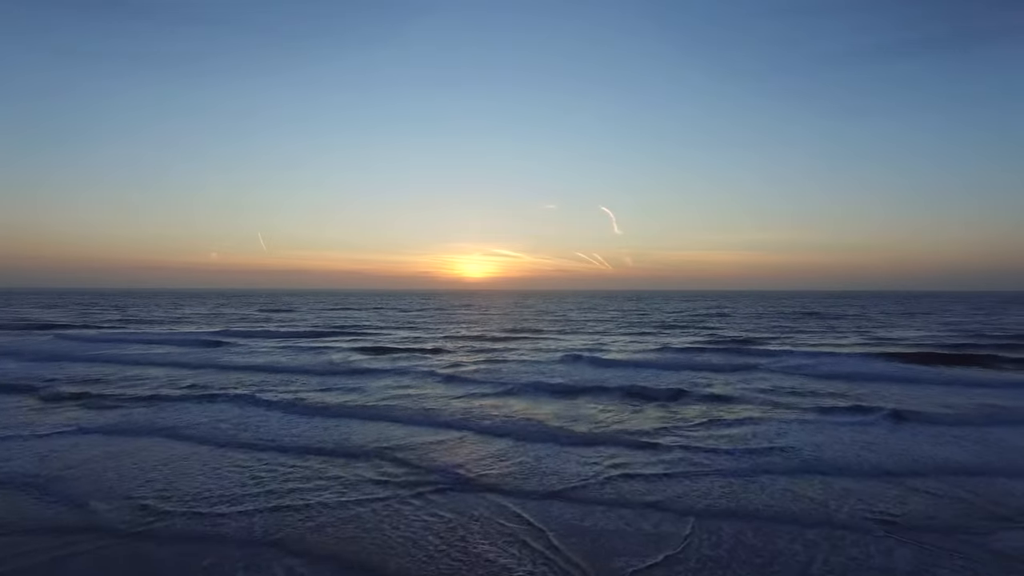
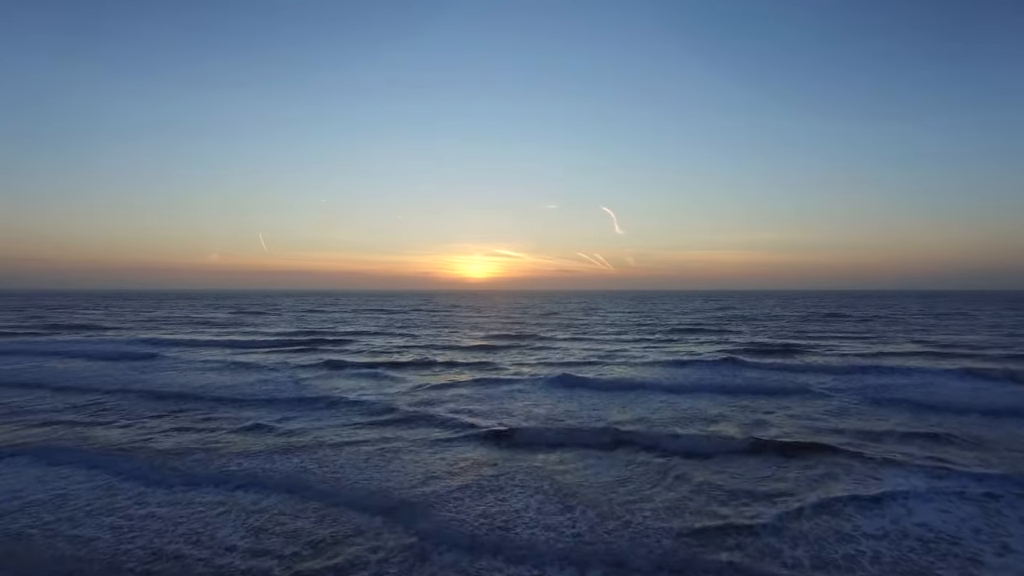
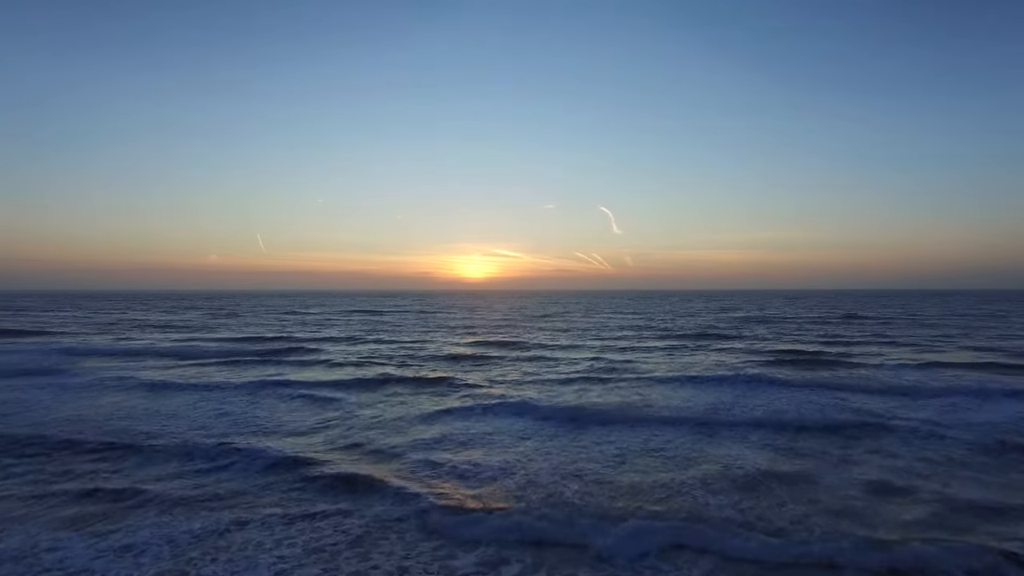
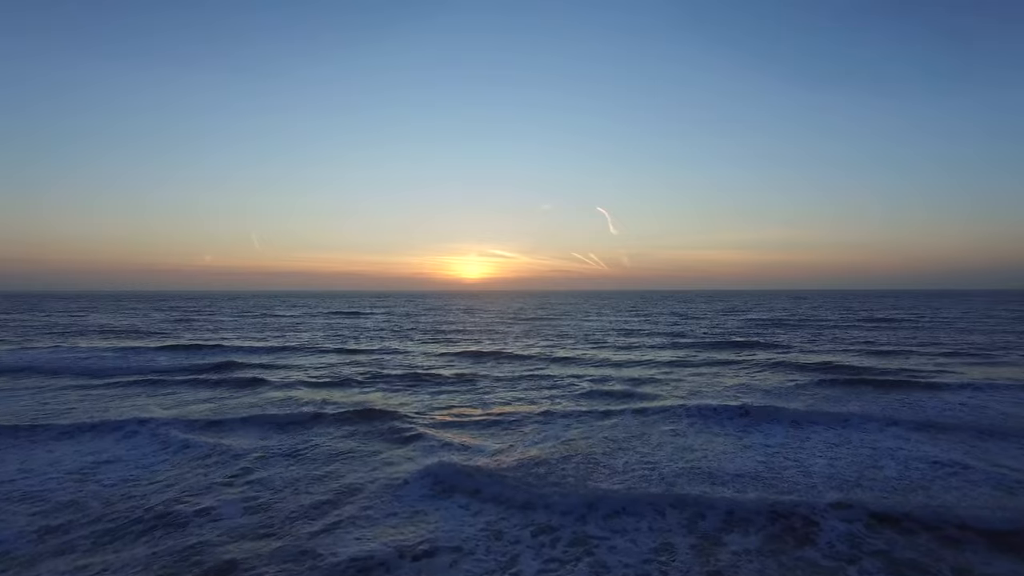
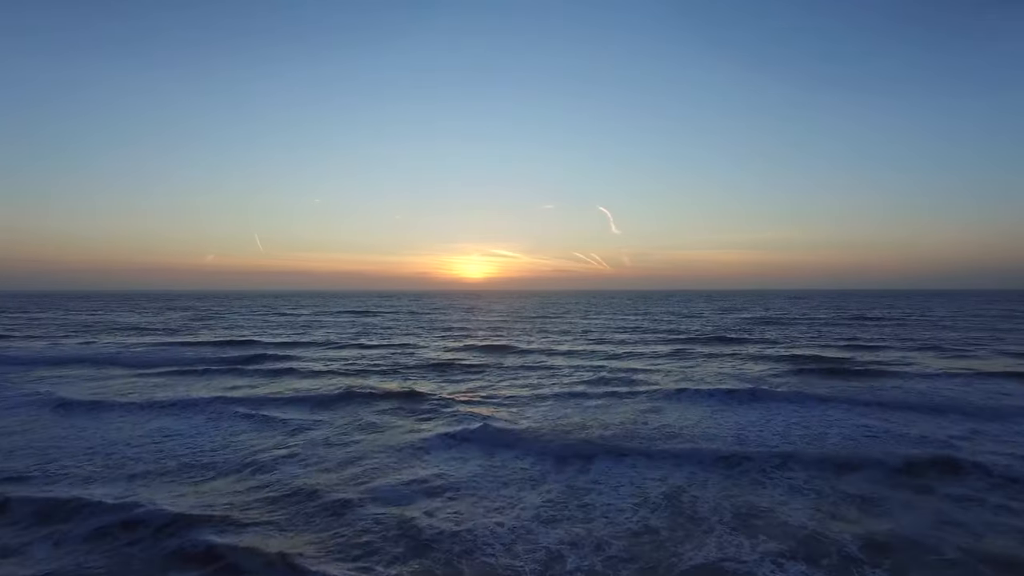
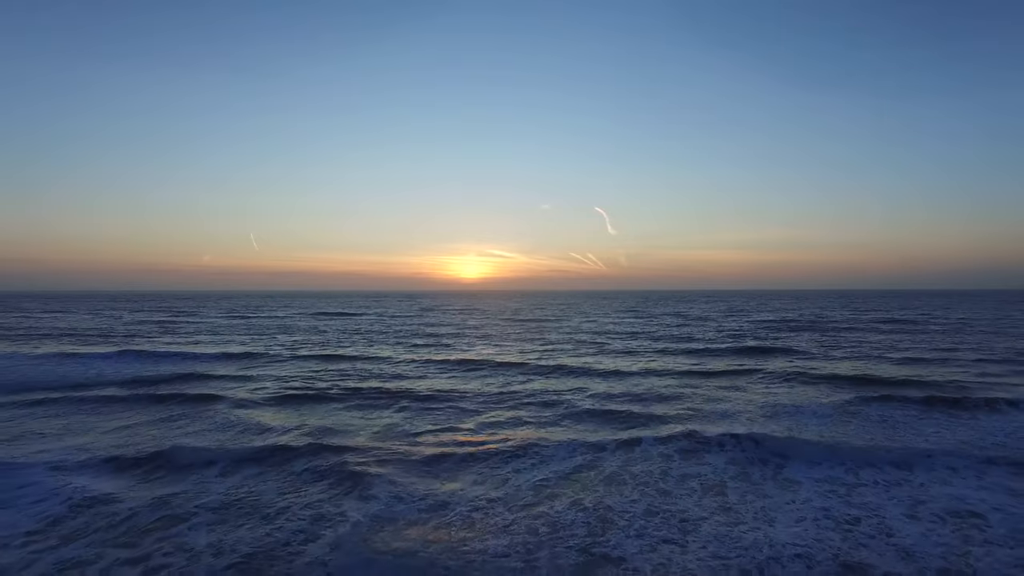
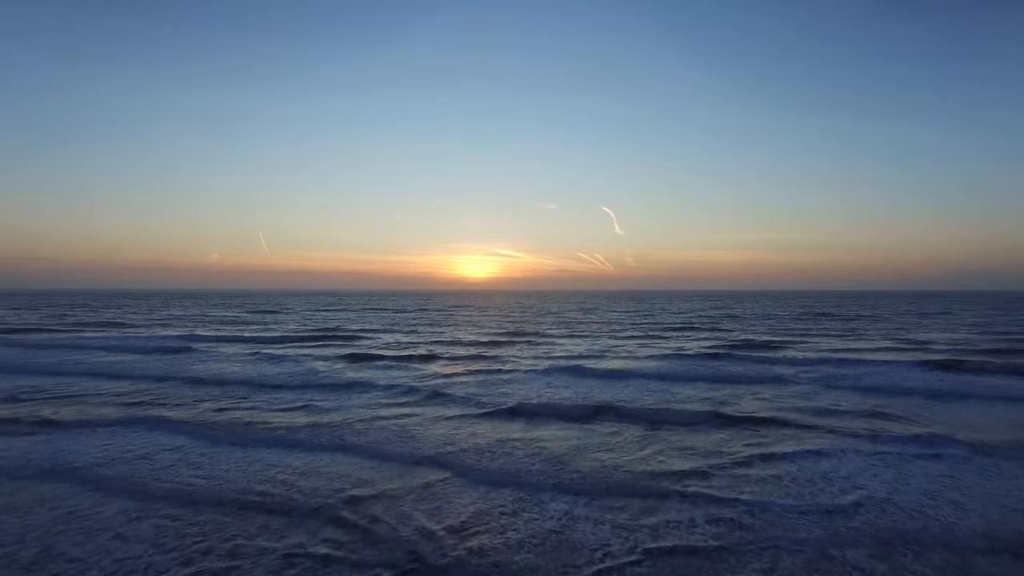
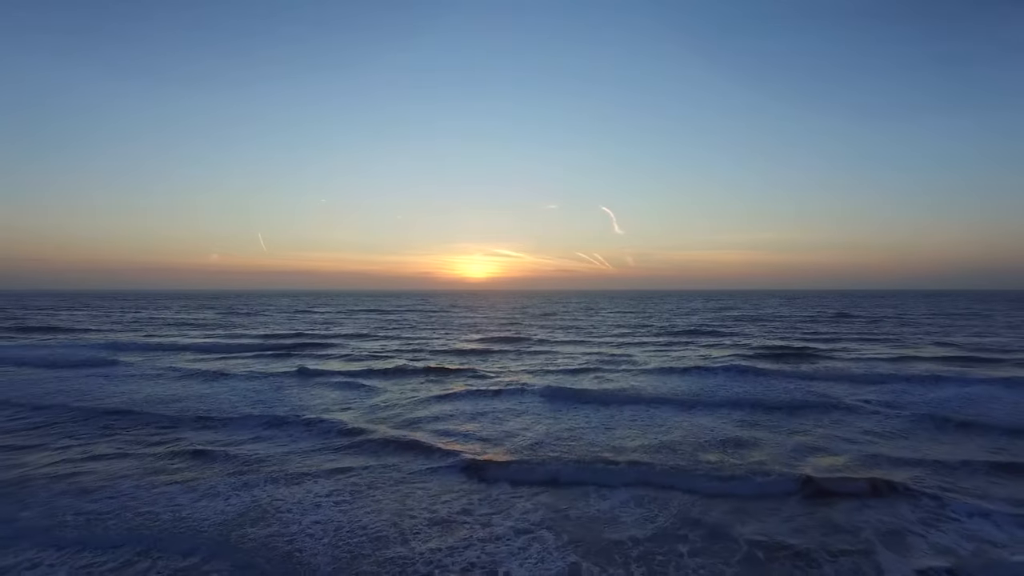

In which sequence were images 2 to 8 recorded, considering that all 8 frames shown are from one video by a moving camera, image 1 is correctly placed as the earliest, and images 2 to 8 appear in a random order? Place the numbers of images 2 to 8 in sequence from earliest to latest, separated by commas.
7, 2, 8, 3, 5, 4, 6
